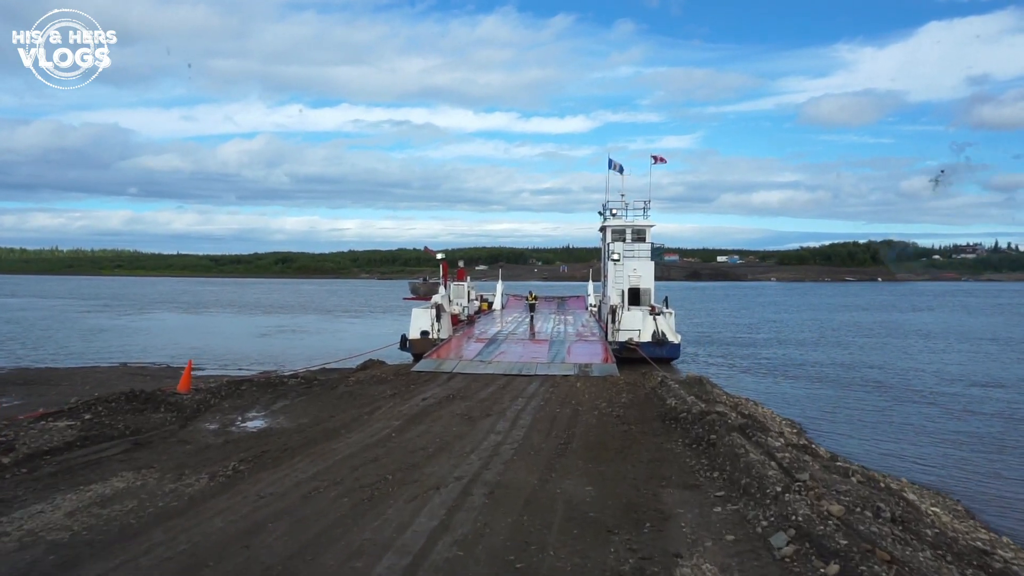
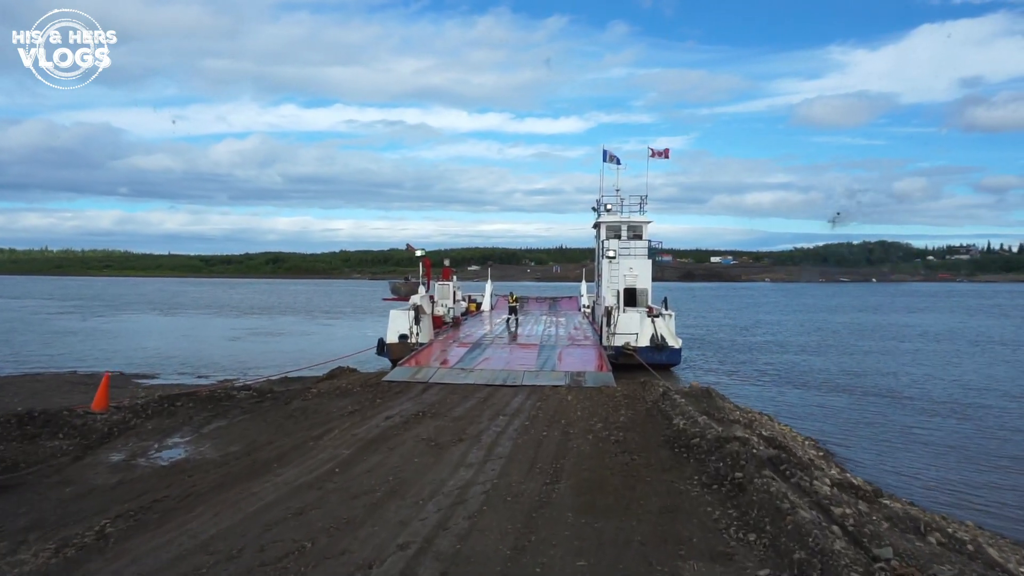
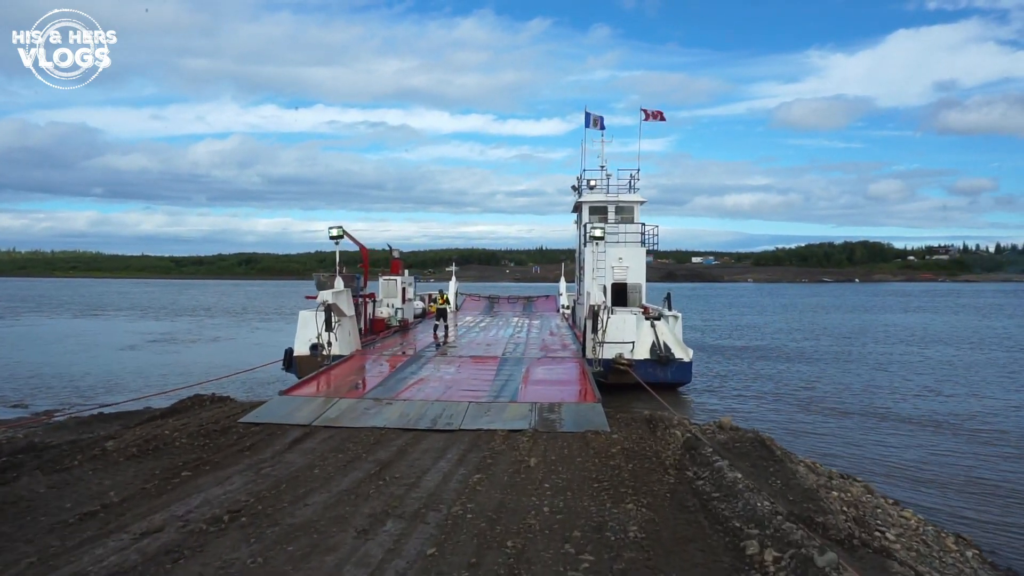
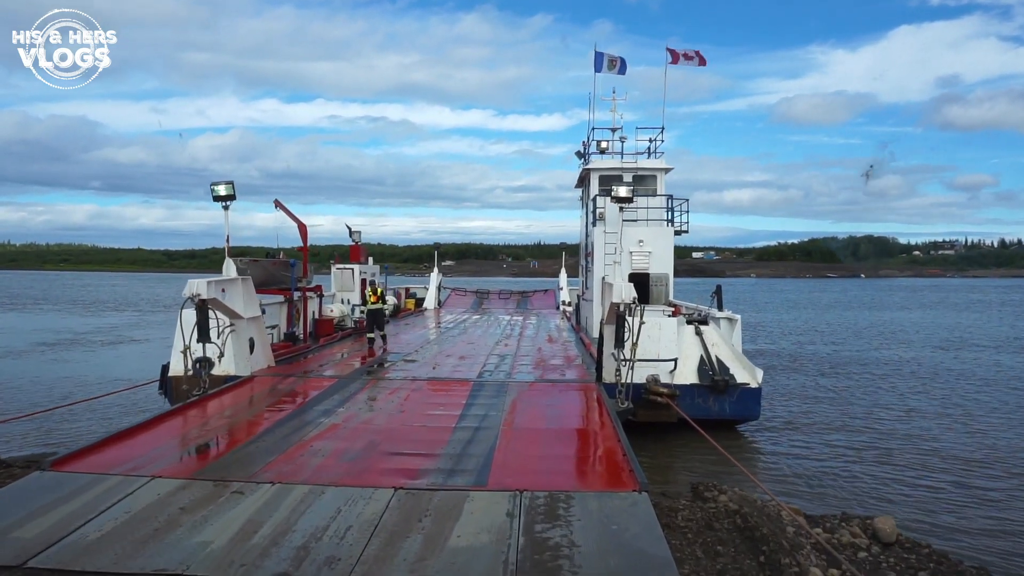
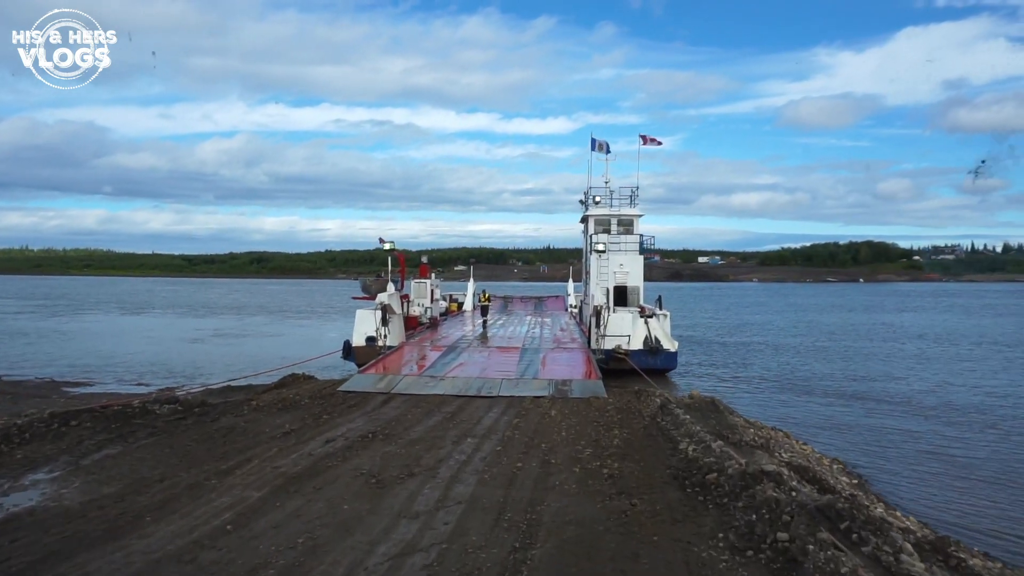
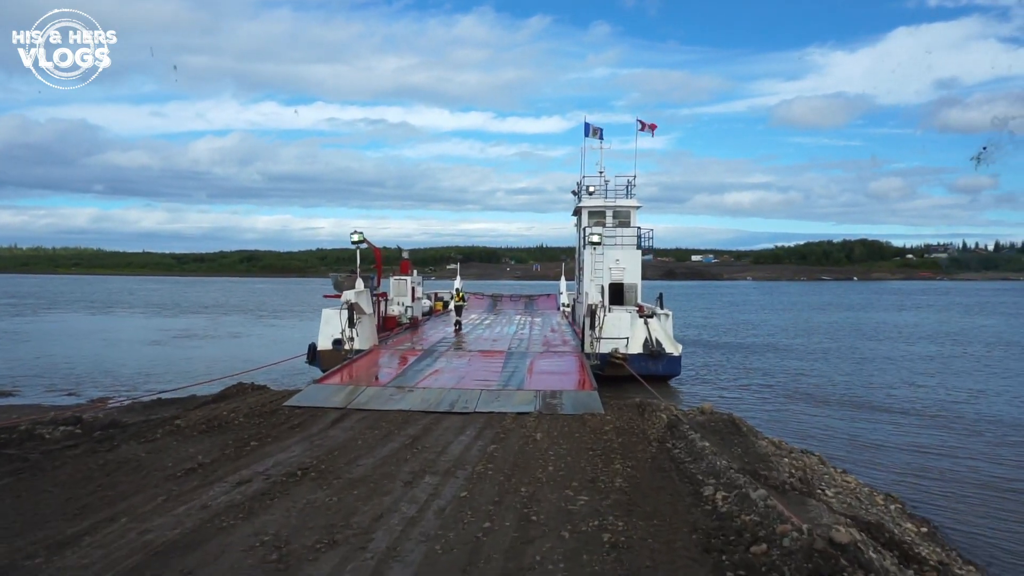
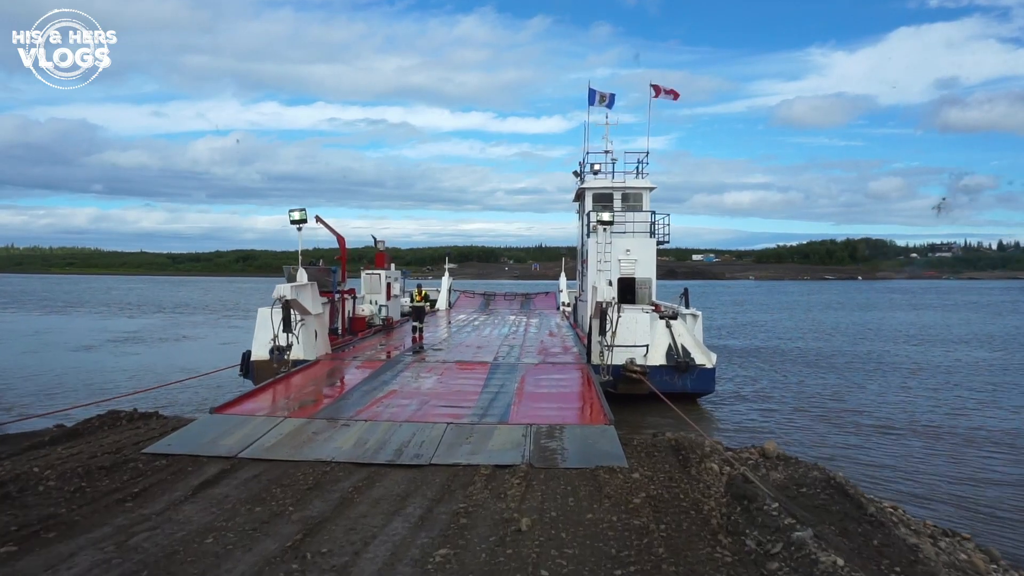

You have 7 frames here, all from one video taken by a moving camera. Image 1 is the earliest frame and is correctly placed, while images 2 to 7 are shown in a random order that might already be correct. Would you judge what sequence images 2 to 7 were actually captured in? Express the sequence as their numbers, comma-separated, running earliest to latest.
2, 5, 6, 3, 7, 4
